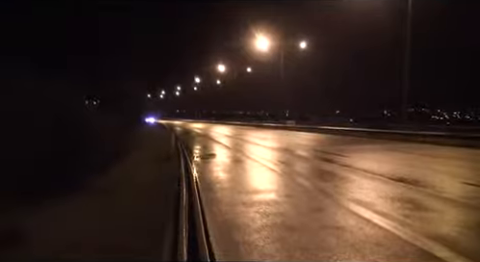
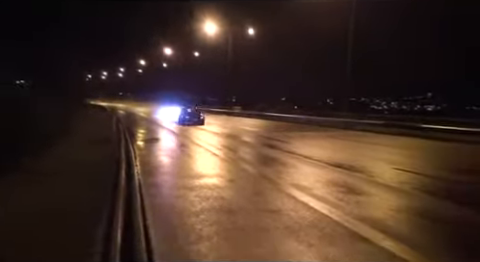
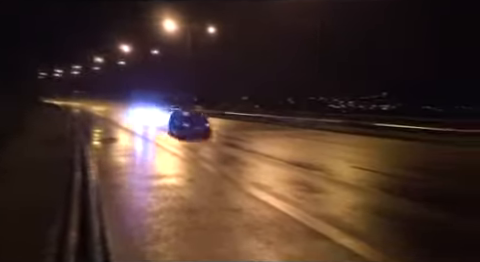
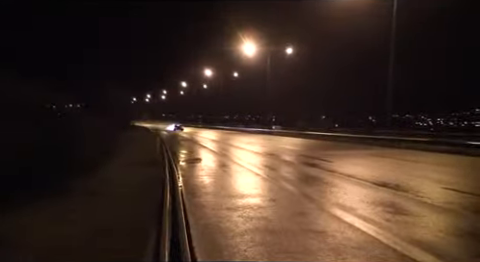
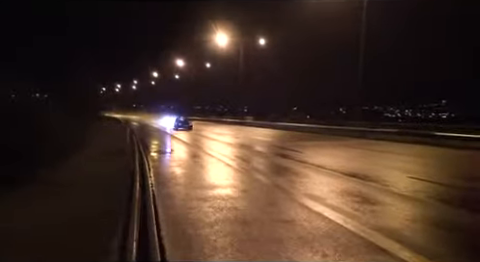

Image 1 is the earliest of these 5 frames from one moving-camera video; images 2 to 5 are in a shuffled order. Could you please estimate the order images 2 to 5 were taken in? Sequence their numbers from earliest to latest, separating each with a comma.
4, 5, 2, 3
